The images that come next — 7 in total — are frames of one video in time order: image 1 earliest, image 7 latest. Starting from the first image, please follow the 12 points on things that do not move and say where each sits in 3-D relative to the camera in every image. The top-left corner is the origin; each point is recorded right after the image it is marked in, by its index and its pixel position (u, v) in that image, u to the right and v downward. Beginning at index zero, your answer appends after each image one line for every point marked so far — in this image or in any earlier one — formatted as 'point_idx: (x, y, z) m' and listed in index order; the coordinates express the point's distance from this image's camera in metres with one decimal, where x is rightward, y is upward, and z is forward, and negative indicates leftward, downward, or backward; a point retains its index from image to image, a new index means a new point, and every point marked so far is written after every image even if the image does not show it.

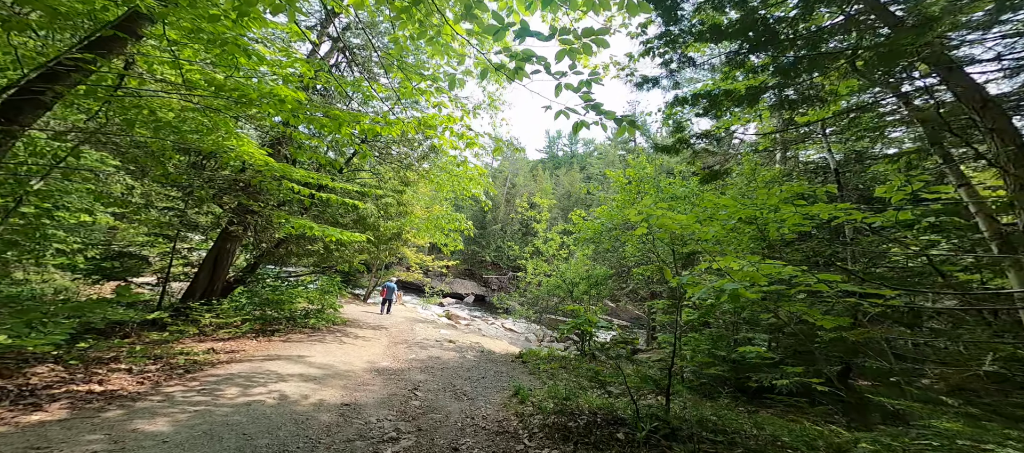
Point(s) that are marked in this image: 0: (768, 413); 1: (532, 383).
0: (+3.6, -2.6, +4.9) m
1: (+0.3, -2.7, +6.1) m
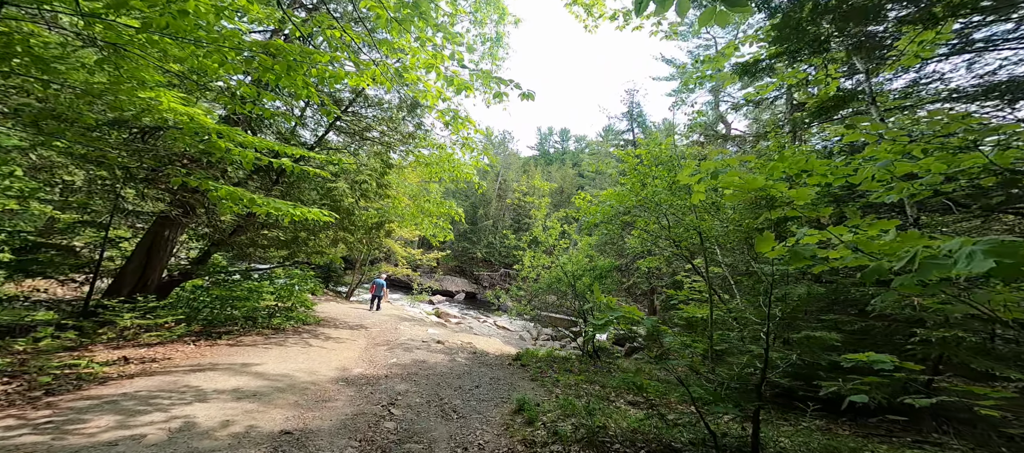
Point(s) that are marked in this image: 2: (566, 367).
0: (+3.6, -2.3, +4.0) m
1: (+0.3, -2.4, +5.1) m
2: (+1.1, -2.8, +7.0) m
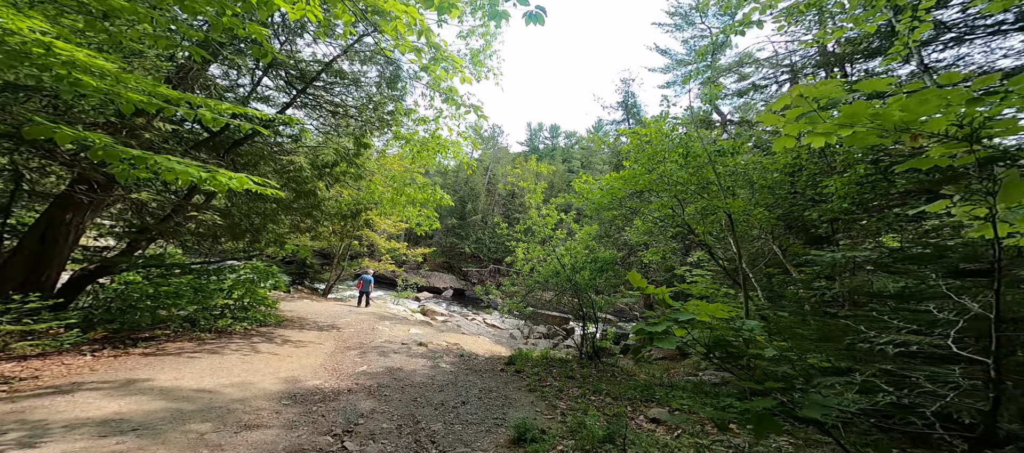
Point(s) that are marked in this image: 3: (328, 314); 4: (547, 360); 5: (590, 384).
0: (+3.6, -2.0, +3.1) m
1: (+0.3, -2.2, +4.1) m
2: (+0.9, -2.5, +6.1) m
3: (-5.2, -2.4, +9.8) m
4: (+0.7, -2.8, +7.3) m
5: (+1.1, -2.4, +5.2) m
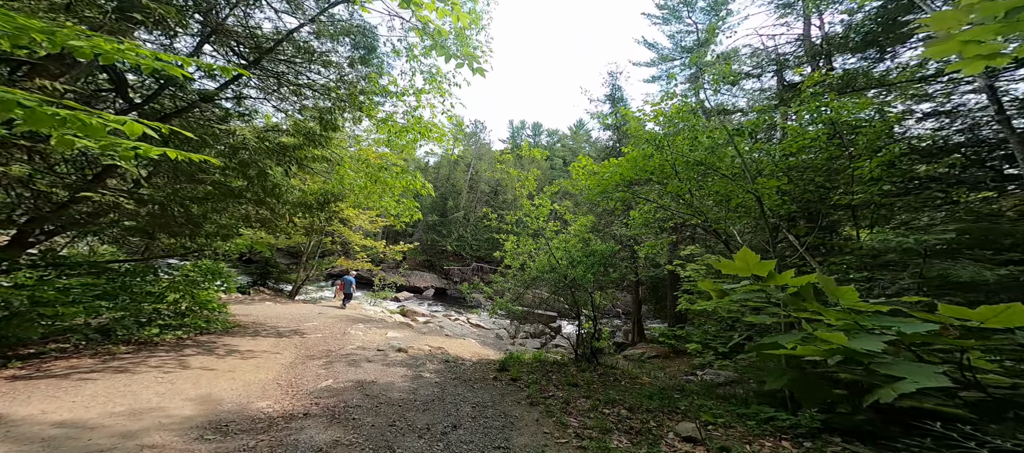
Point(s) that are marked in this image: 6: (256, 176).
0: (+3.6, -1.8, +2.6) m
1: (+0.3, -2.0, +3.4) m
2: (+0.8, -2.3, +5.3) m
3: (-5.5, -2.3, +8.8) m
4: (+0.5, -2.6, +6.6) m
5: (+1.1, -2.2, +4.5) m
6: (-4.2, +0.8, +5.8) m
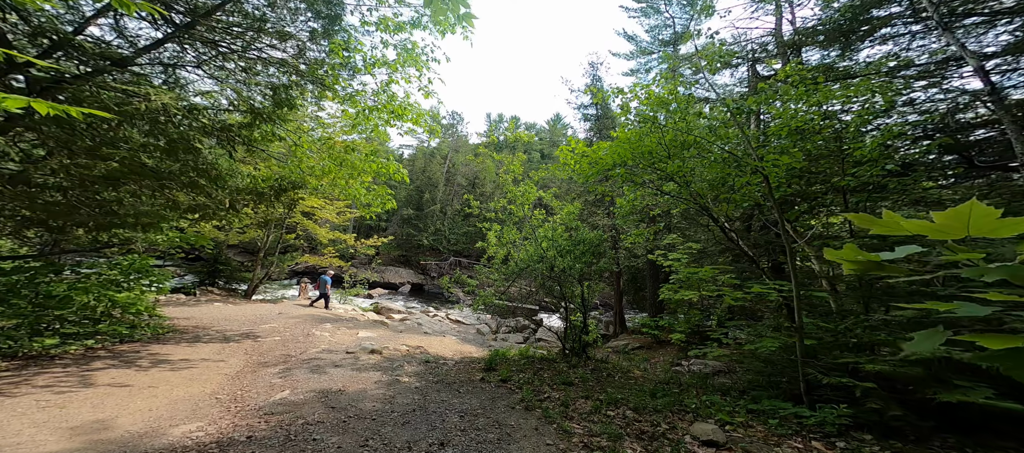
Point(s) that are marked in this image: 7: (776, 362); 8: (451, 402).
0: (+3.6, -1.6, +2.3) m
1: (+0.2, -1.8, +2.9) m
2: (+0.7, -2.1, +4.9) m
3: (-5.8, -2.1, +7.9) m
4: (+0.3, -2.4, +6.2) m
5: (+1.0, -1.9, +4.1) m
6: (-4.4, +1.0, +5.0) m
7: (+3.4, -1.8, +4.6) m
8: (-0.6, -1.9, +3.8) m
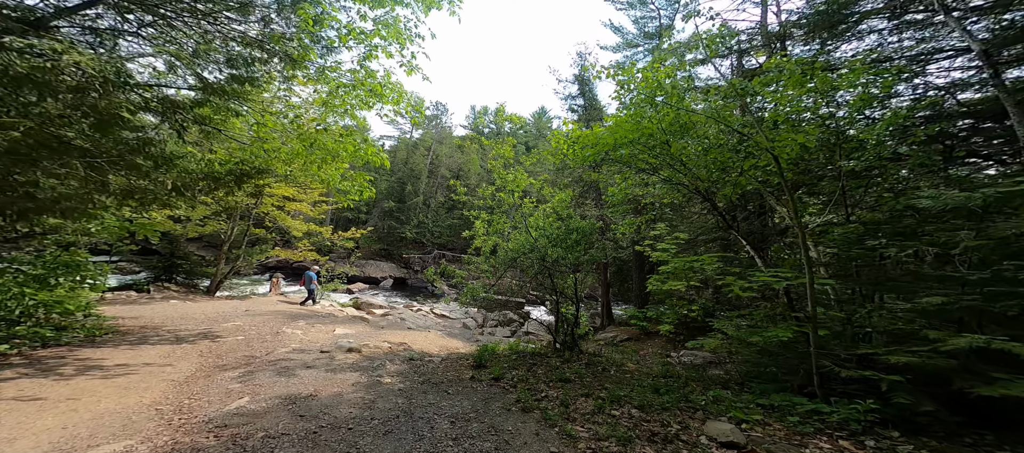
0: (+3.7, -1.5, +2.2) m
1: (+0.2, -1.6, +2.6) m
2: (+0.6, -1.9, +4.6) m
3: (-6.1, -1.8, +7.3) m
4: (+0.1, -2.2, +5.8) m
5: (+0.9, -1.8, +3.8) m
6: (-4.5, +1.2, +4.4) m
7: (+3.3, -1.6, +4.4) m
8: (-0.7, -1.7, +3.5) m
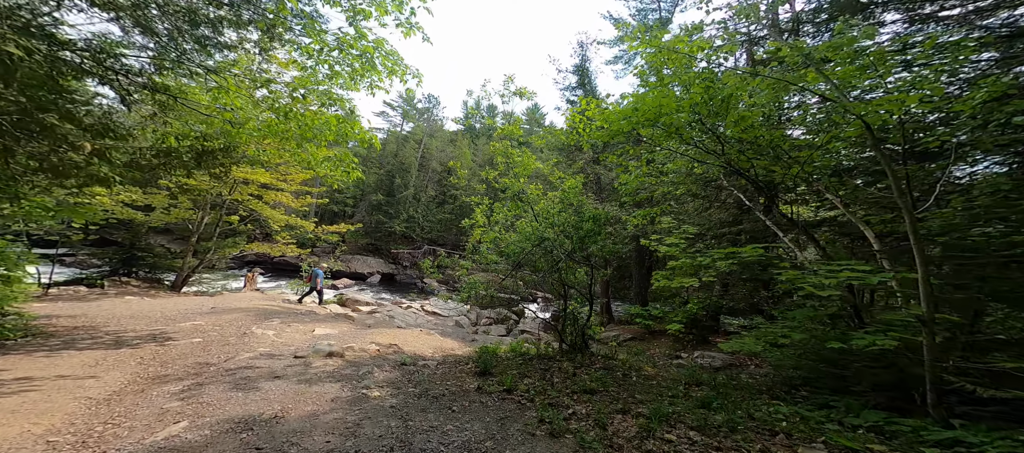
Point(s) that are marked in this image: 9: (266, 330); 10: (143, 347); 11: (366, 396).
0: (+3.9, -1.3, +1.6) m
1: (+0.4, -1.4, +1.9) m
2: (+0.7, -1.7, +3.9) m
3: (-6.0, -1.6, +6.4) m
4: (+0.2, -2.0, +5.1) m
5: (+1.1, -1.6, +3.1) m
6: (-4.3, +1.4, +3.5) m
7: (+3.5, -1.4, +3.8) m
8: (-0.5, -1.5, +2.8) m
9: (-4.2, -1.7, +6.1) m
10: (-4.6, -1.5, +4.5) m
11: (-1.4, -1.6, +3.5) m
